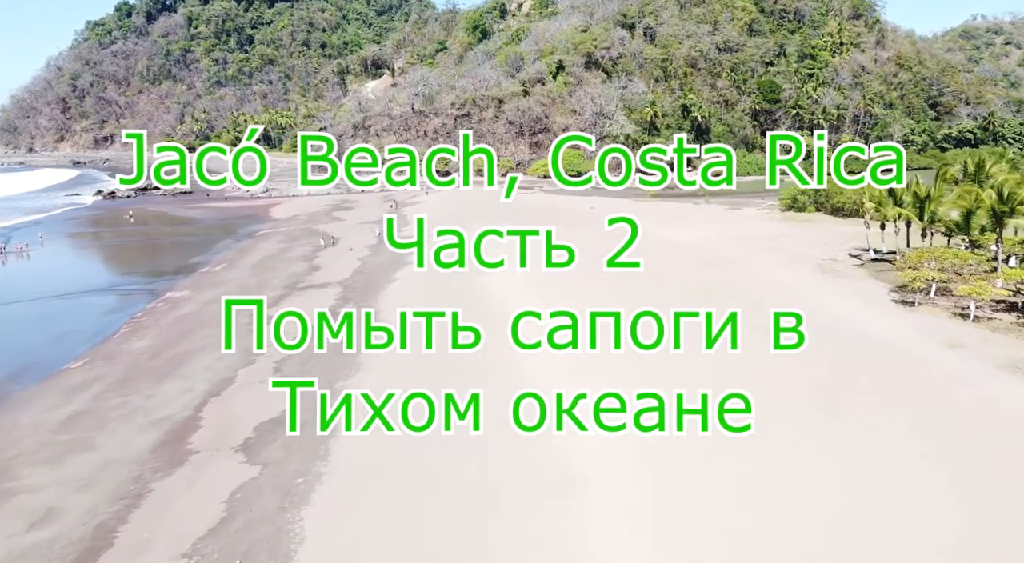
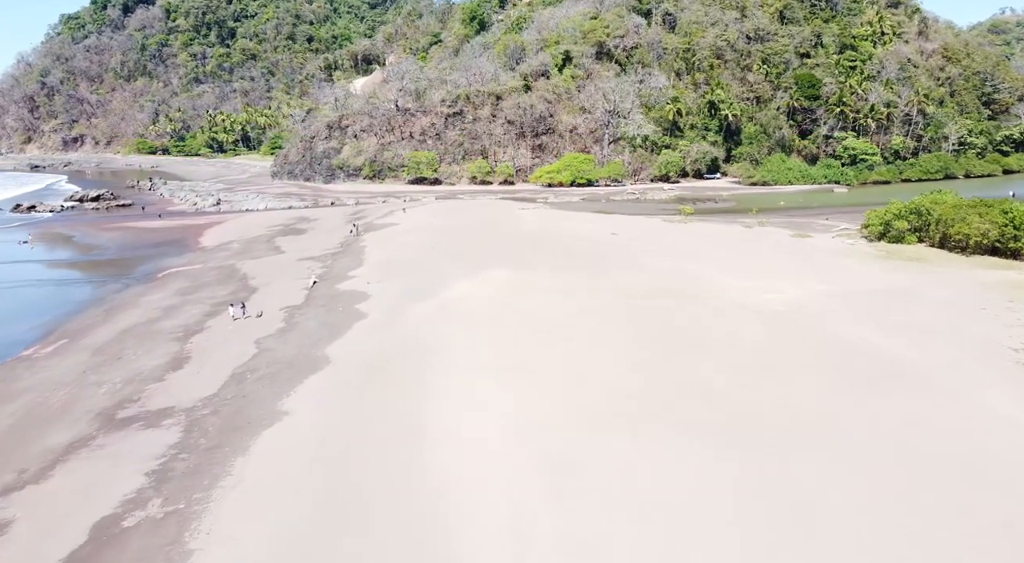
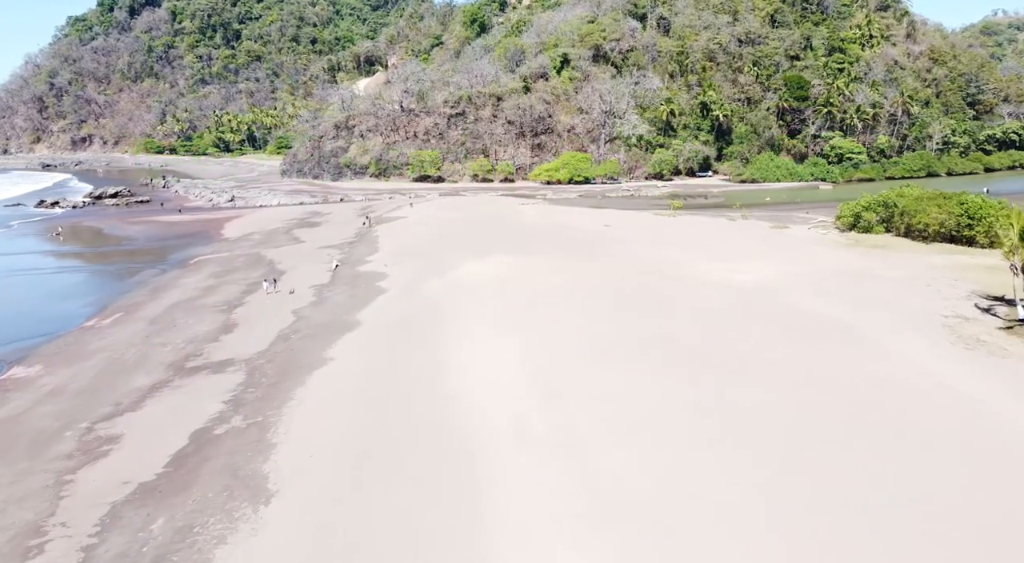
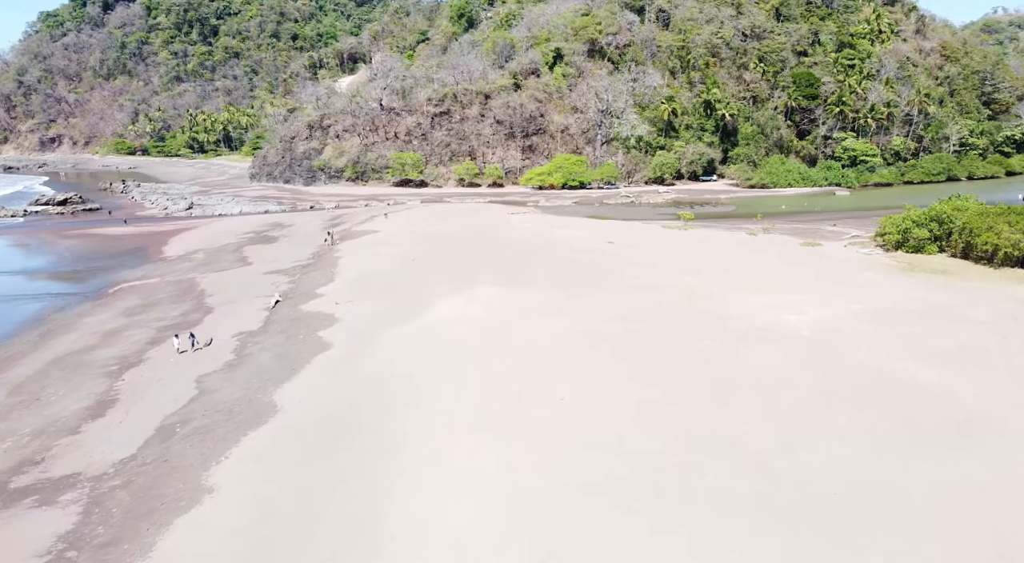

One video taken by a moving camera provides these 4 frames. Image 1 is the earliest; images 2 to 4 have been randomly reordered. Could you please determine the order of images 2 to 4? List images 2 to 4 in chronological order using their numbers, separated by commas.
3, 2, 4
